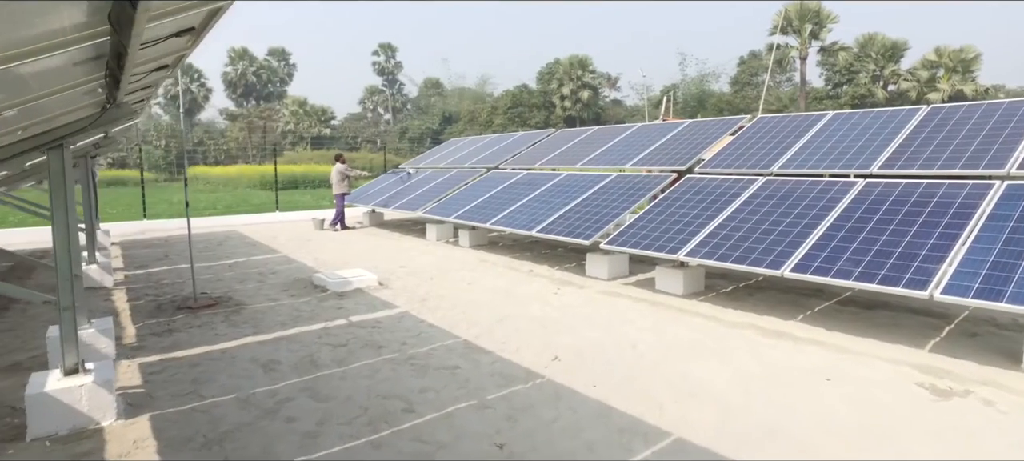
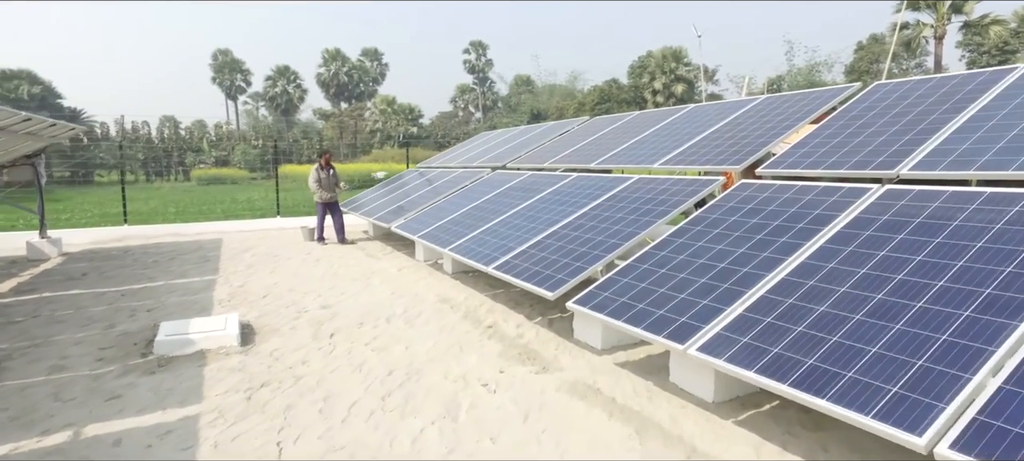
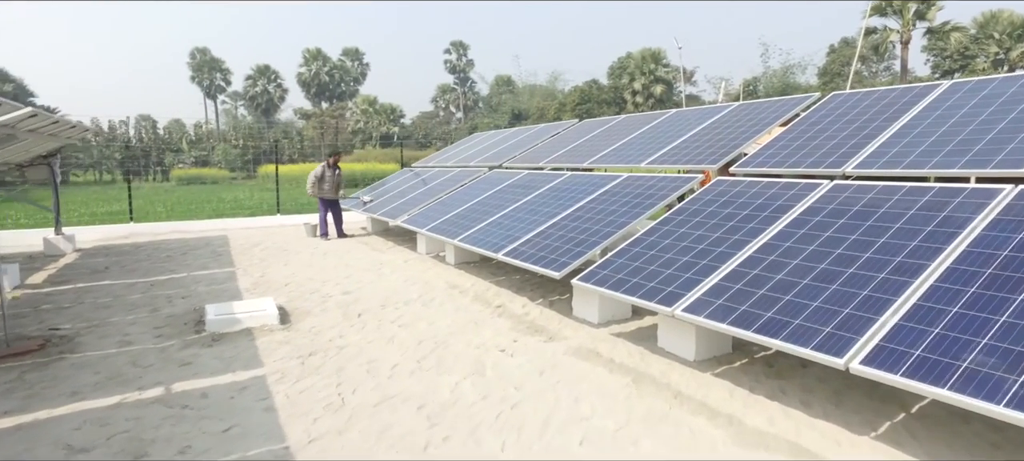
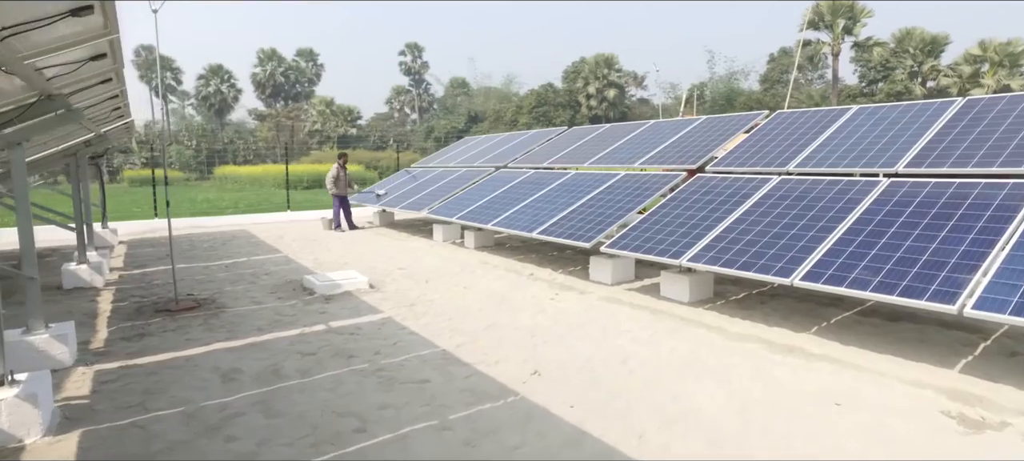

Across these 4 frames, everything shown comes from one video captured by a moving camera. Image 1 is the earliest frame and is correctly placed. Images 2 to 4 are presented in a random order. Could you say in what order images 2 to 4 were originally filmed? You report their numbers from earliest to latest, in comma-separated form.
4, 3, 2
